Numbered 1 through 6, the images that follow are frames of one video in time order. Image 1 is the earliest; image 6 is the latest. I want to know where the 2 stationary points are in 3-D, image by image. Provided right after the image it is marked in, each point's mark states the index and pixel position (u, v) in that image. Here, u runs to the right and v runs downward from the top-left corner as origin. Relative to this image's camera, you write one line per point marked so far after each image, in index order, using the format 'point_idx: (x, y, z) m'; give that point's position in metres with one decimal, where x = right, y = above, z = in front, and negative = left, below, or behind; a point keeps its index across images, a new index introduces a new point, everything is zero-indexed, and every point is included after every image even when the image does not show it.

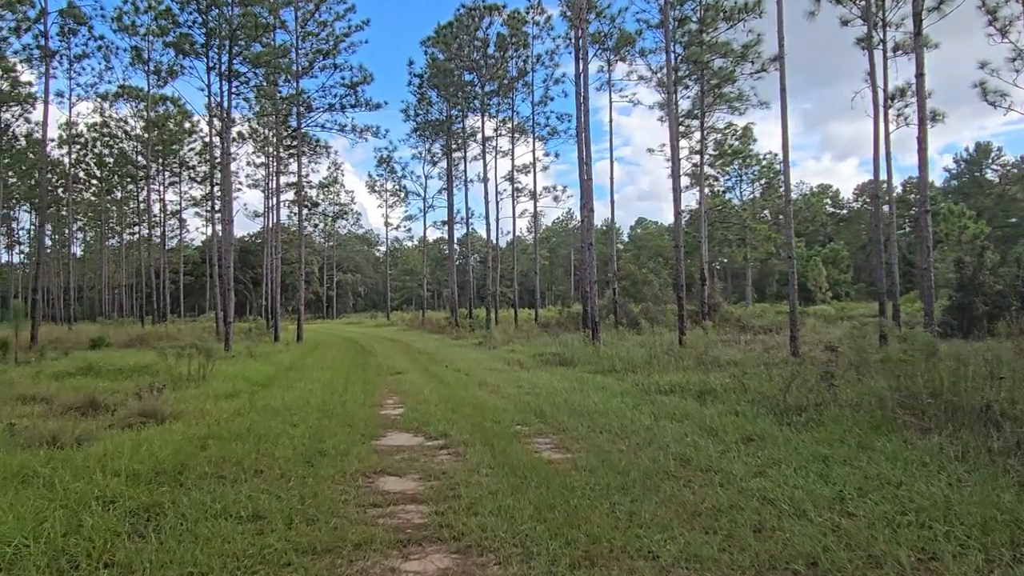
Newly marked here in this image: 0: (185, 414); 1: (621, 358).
0: (-3.6, -1.4, +8.1) m
1: (+2.1, -1.3, +13.6) m
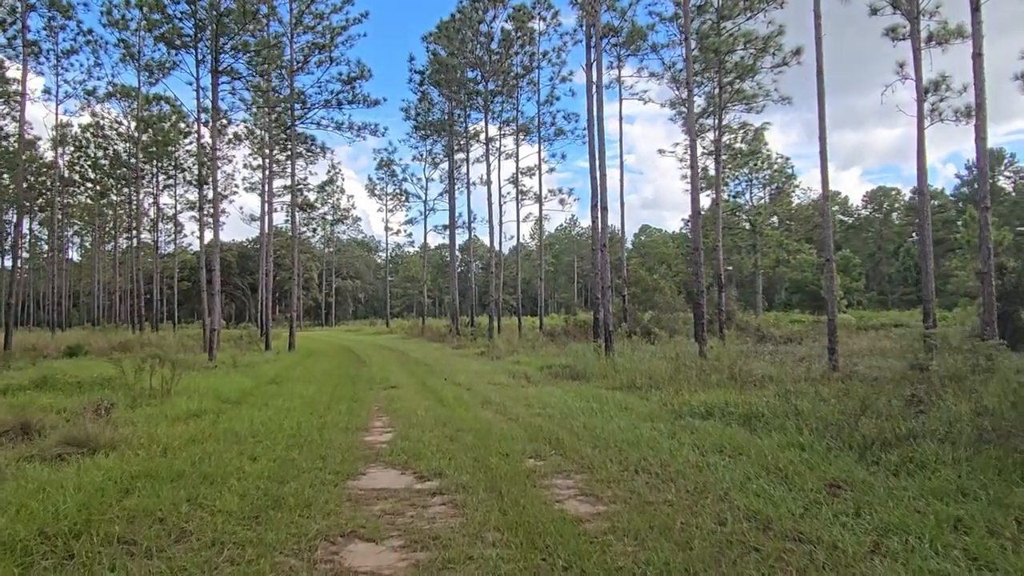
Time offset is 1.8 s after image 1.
0: (-3.6, -1.4, +6.7) m
1: (+2.2, -1.4, +12.2) m
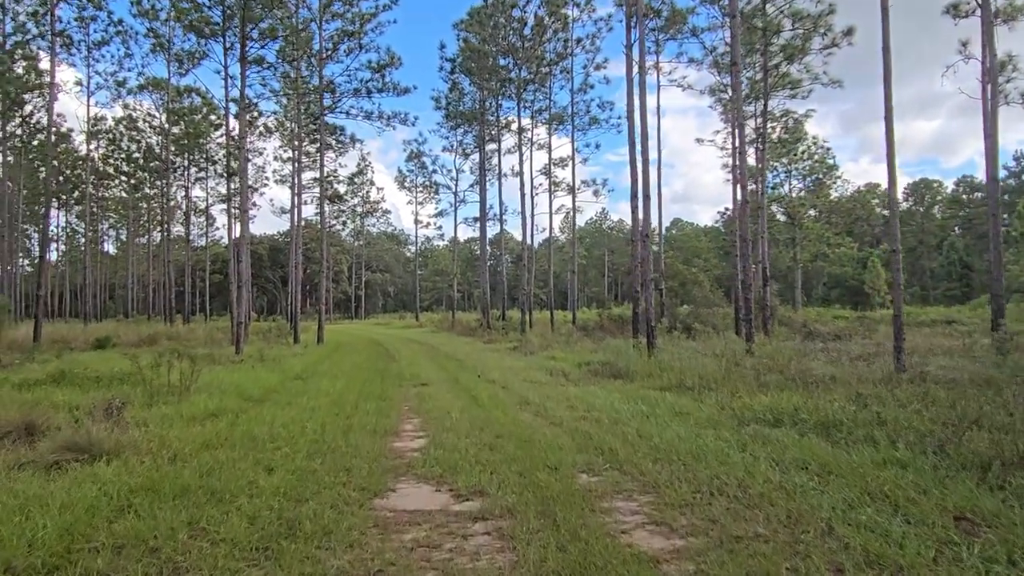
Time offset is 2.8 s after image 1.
0: (-3.2, -1.3, +6.1) m
1: (+2.8, -1.3, +11.3) m
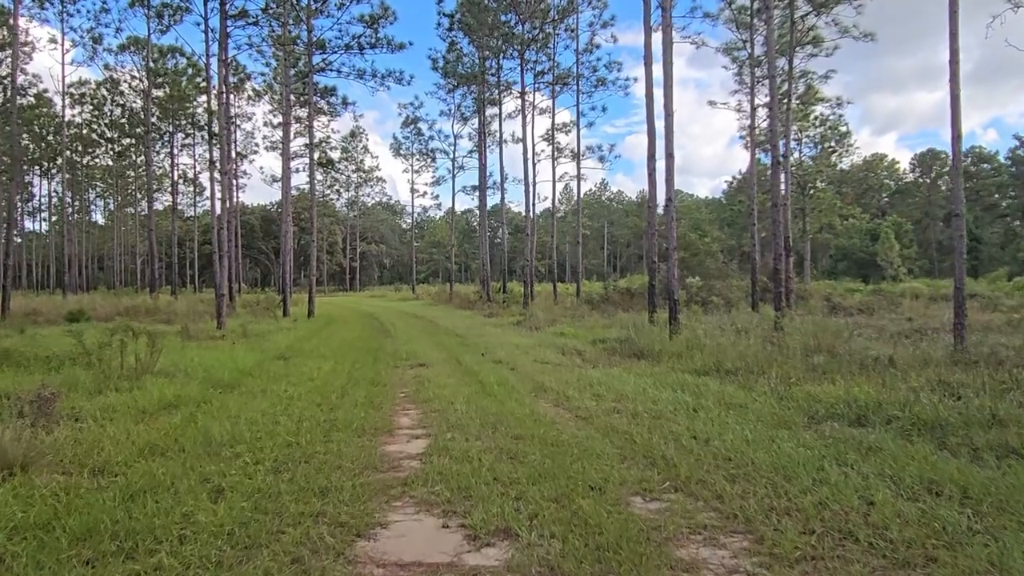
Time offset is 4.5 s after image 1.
0: (-3.0, -1.1, +4.7) m
1: (+2.9, -0.9, +10.0) m
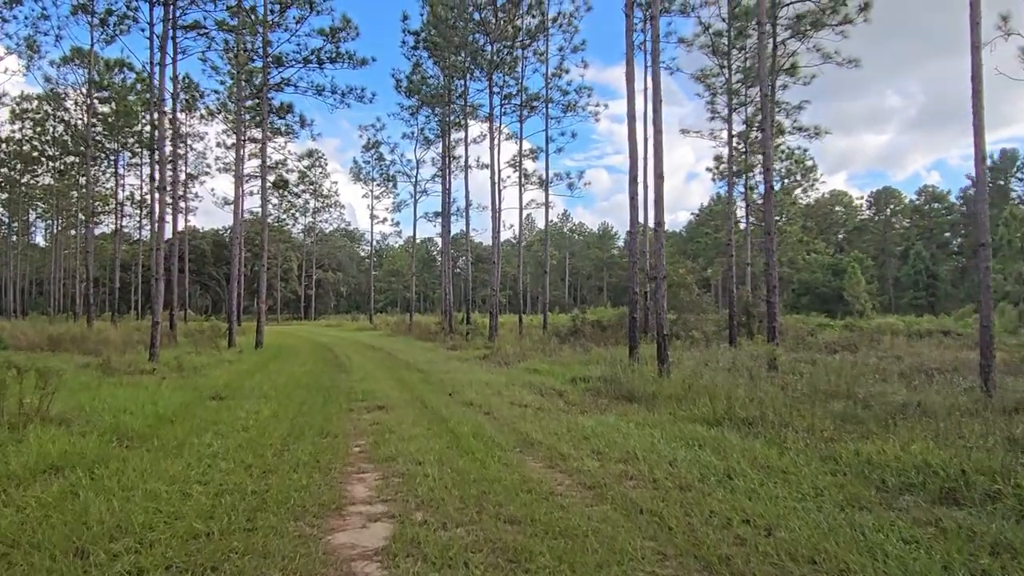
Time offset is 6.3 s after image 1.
0: (-3.0, -1.2, +3.1) m
1: (+2.6, -1.3, +8.7) m
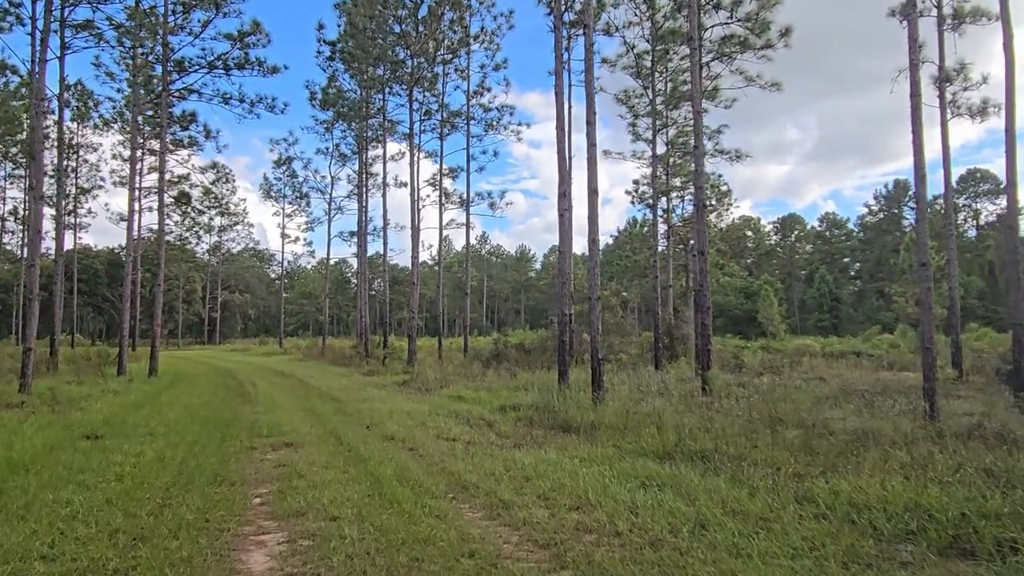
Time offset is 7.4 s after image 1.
0: (-3.1, -1.2, +1.9) m
1: (+1.8, -1.5, +8.1) m
